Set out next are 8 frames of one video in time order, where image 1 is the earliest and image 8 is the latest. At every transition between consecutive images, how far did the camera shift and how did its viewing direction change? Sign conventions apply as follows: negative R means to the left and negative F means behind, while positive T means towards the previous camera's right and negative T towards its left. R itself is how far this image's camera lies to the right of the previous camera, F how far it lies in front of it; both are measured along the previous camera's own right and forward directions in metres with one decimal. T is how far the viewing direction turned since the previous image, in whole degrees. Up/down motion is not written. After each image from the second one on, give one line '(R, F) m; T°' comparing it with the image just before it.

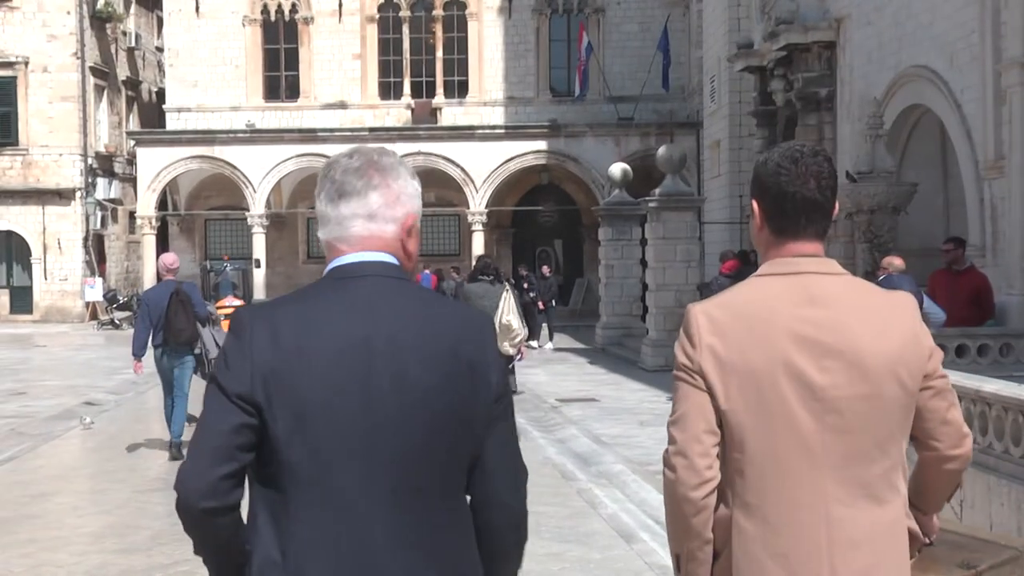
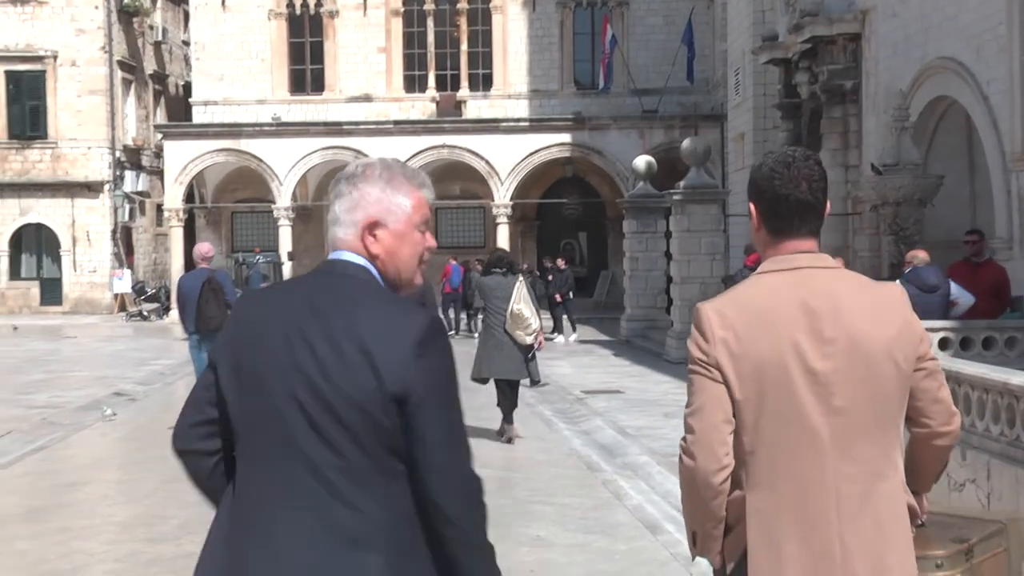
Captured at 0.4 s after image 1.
(0.0, 0.0) m; -1°
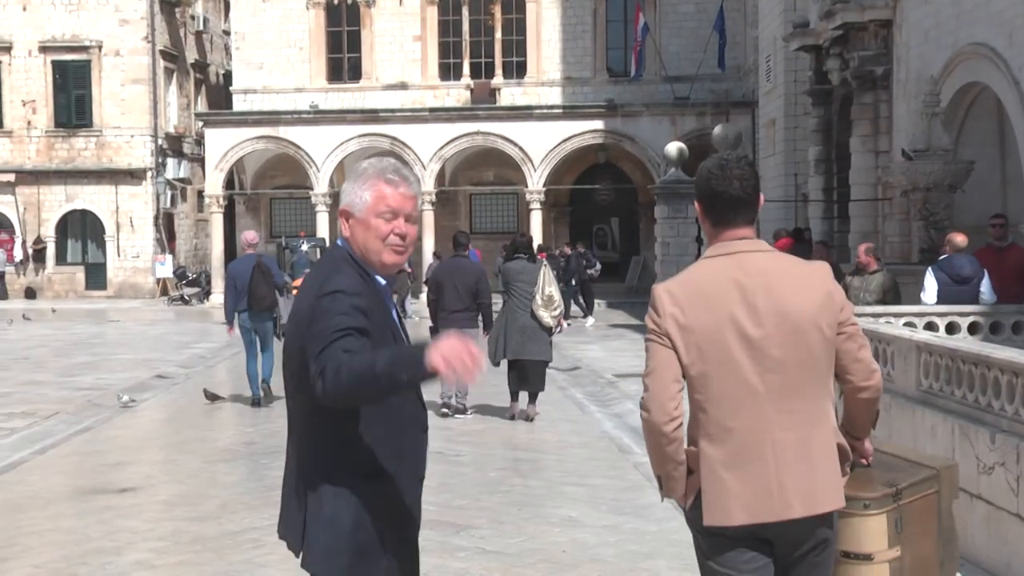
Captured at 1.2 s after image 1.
(0.0, -0.2) m; -1°
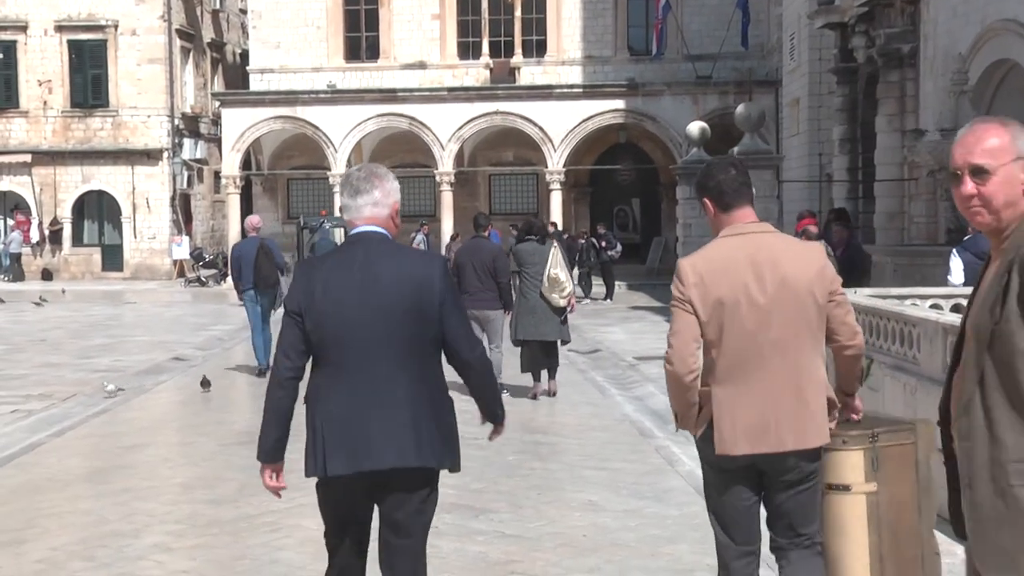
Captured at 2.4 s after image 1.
(0.0, +0.1) m; -1°
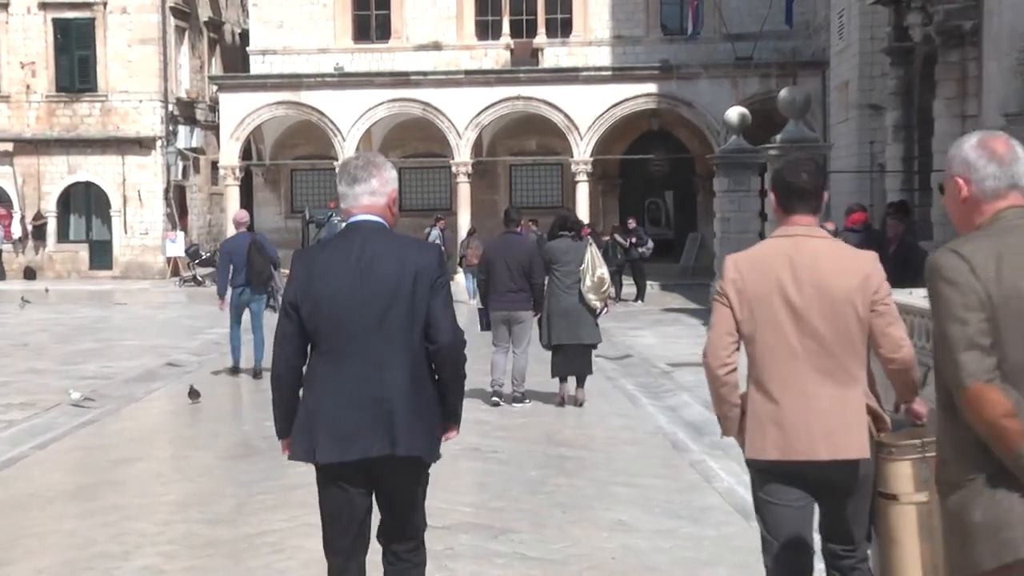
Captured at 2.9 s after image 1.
(-0.1, +0.9) m; -1°
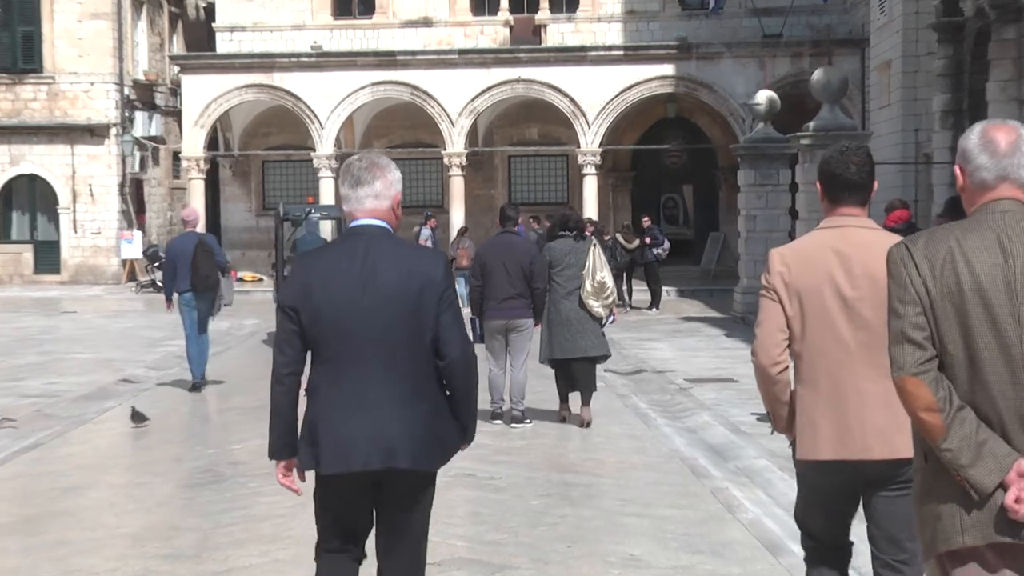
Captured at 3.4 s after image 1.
(0.0, +1.1) m; 0°
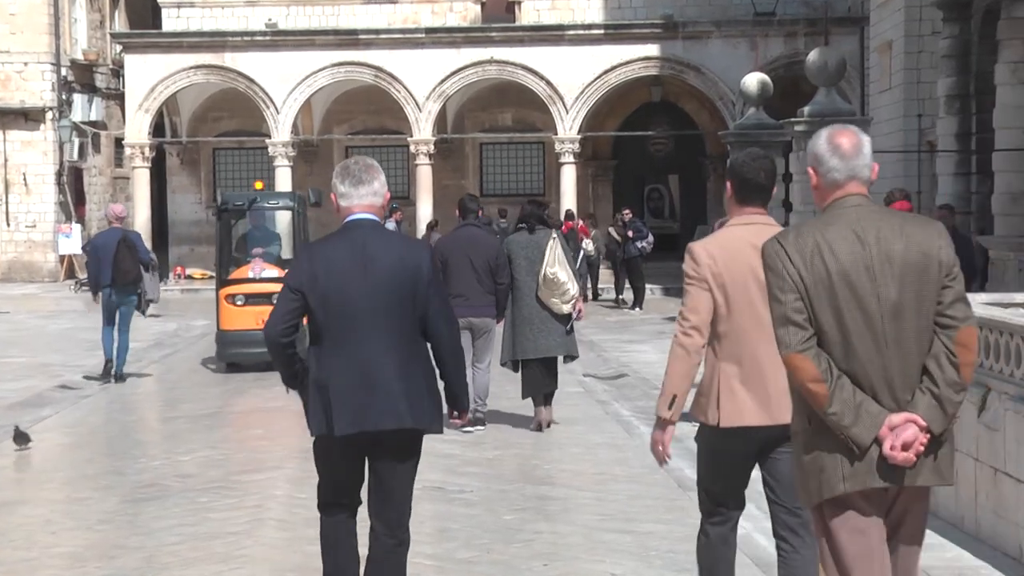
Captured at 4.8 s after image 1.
(0.0, +0.7) m; +1°
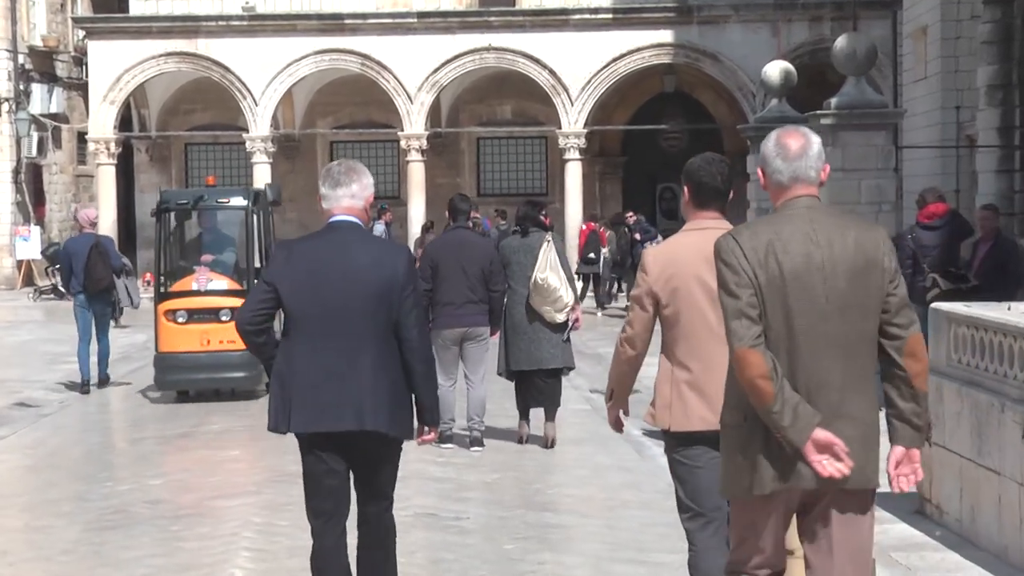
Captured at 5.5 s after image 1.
(0.0, +0.7) m; 0°
